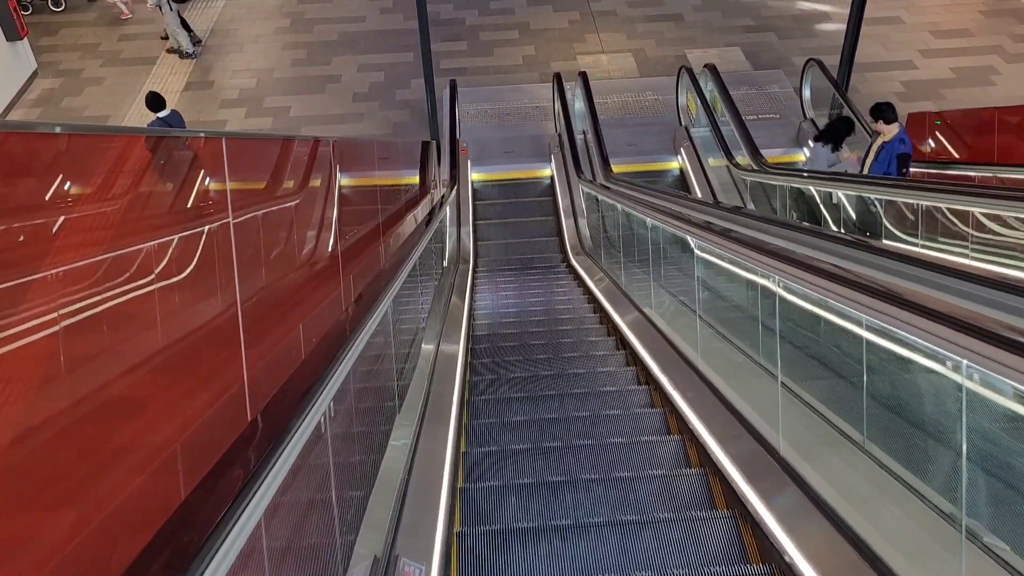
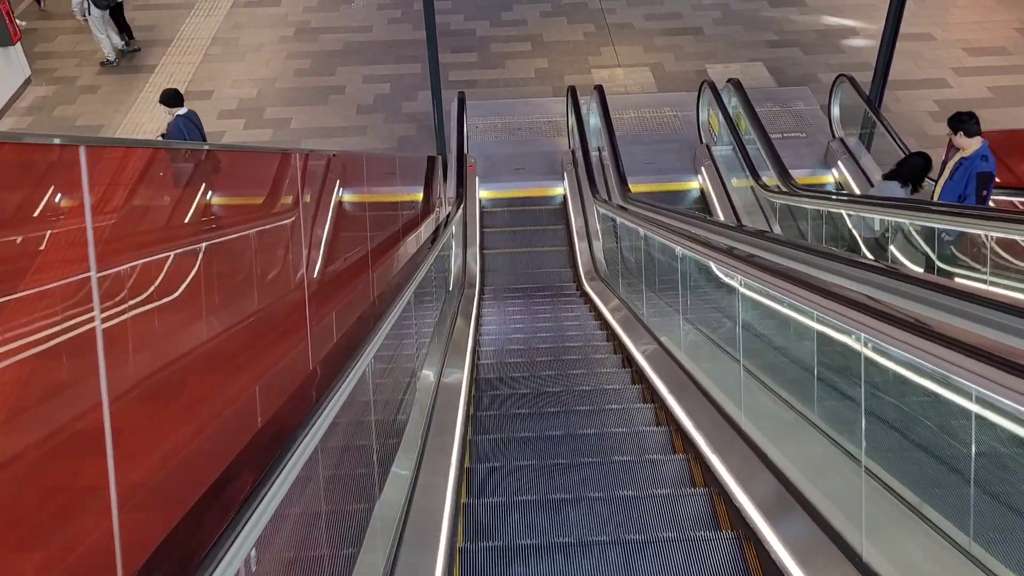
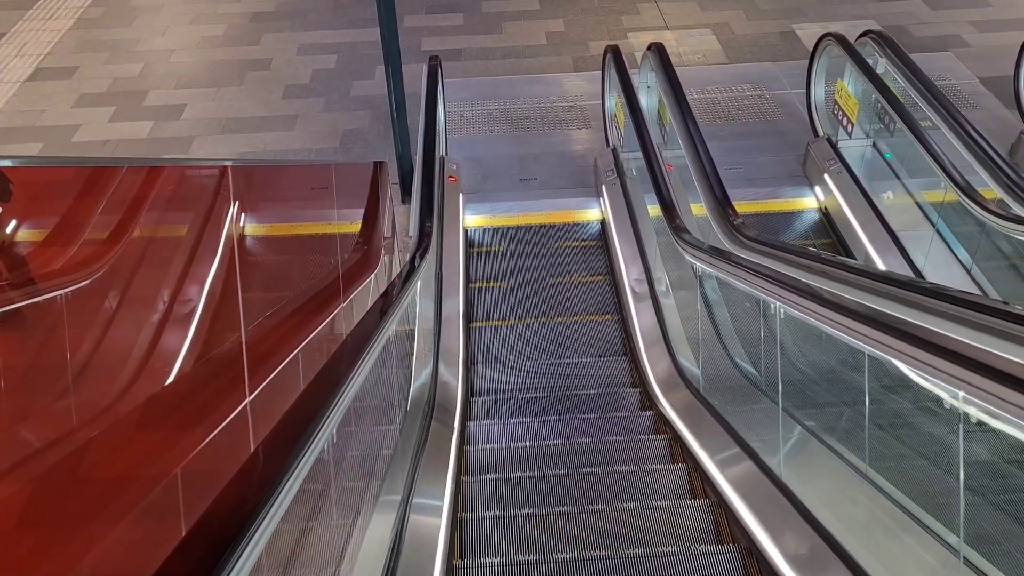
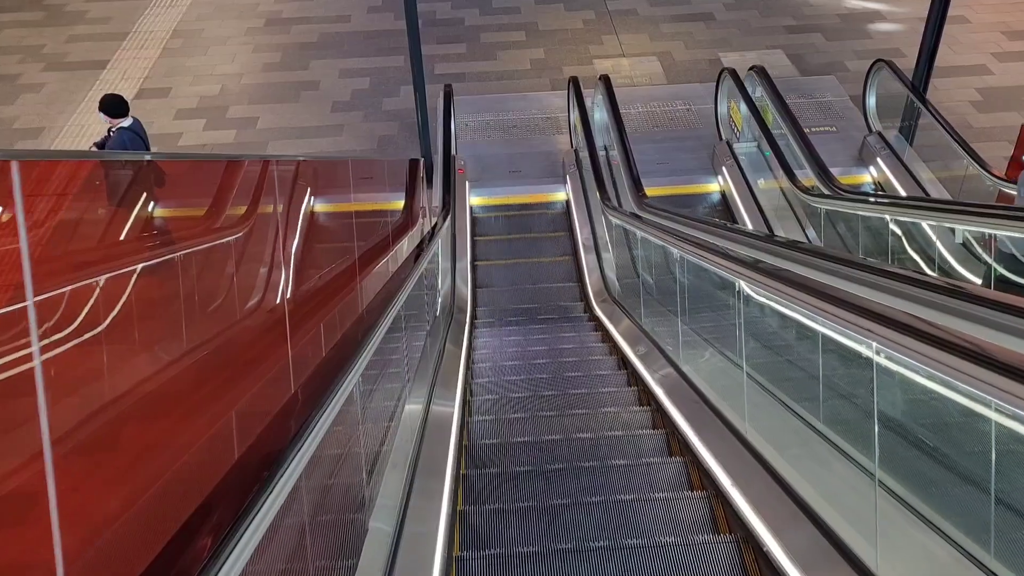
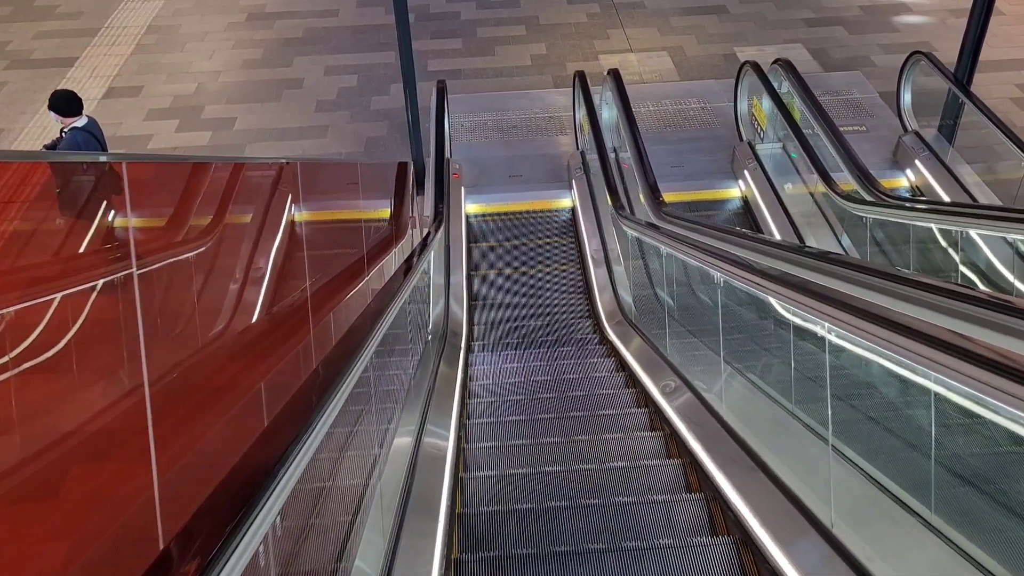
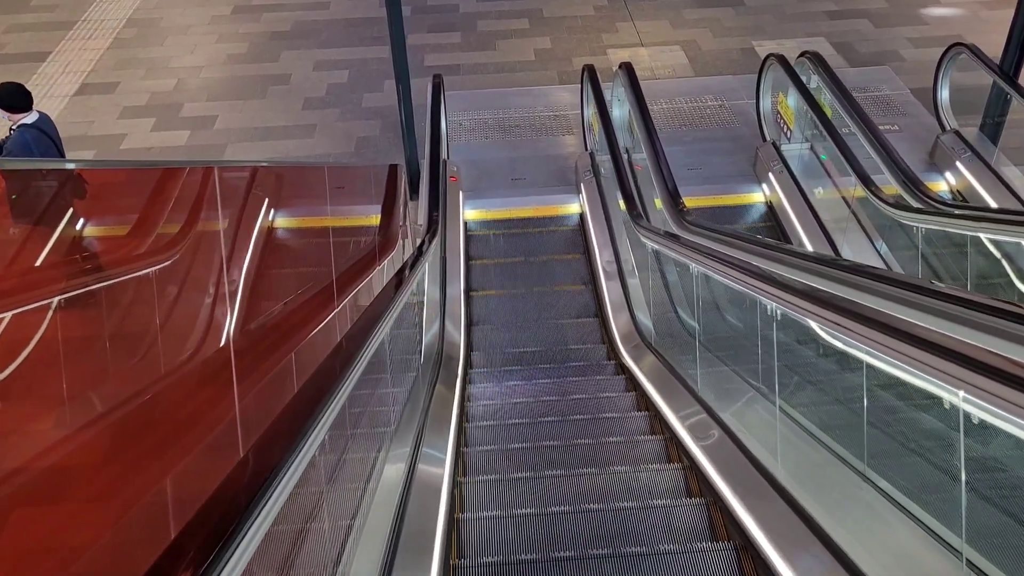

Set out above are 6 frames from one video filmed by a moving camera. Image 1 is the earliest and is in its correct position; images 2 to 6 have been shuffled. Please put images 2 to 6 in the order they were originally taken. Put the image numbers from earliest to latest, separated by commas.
2, 4, 5, 6, 3
